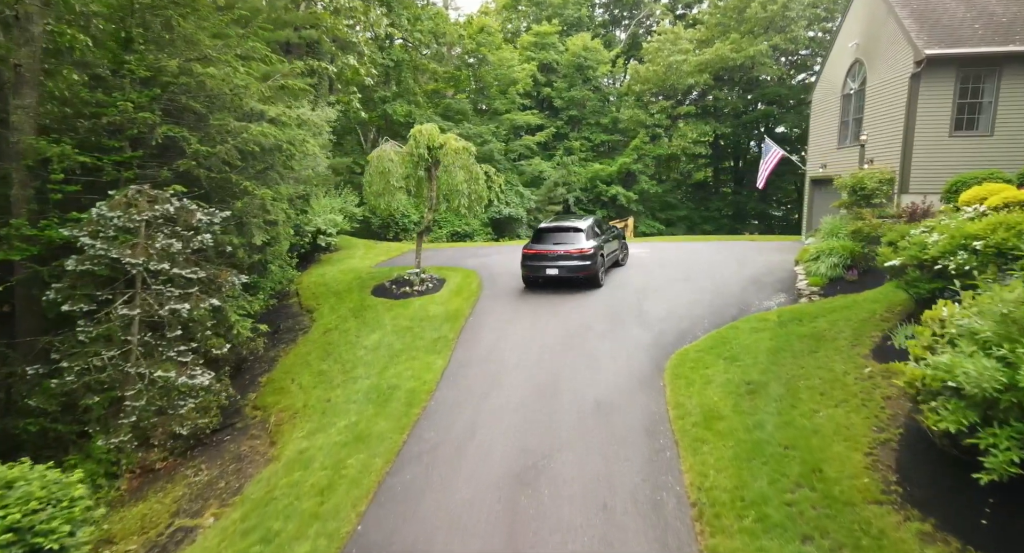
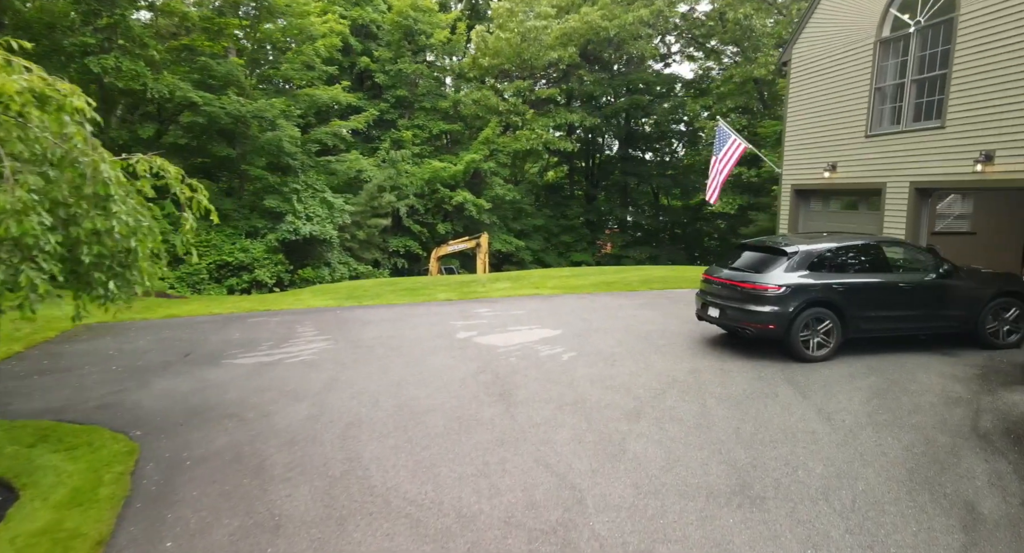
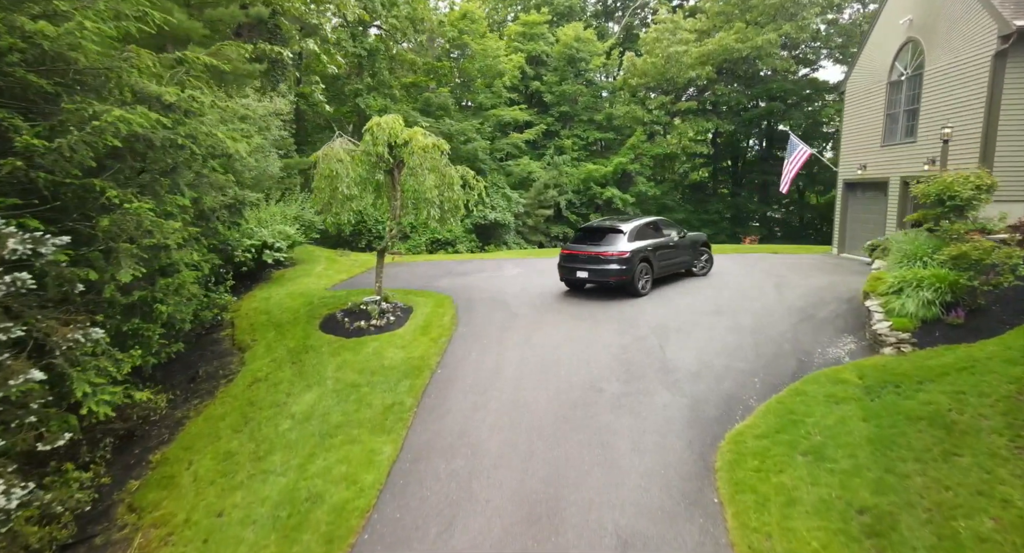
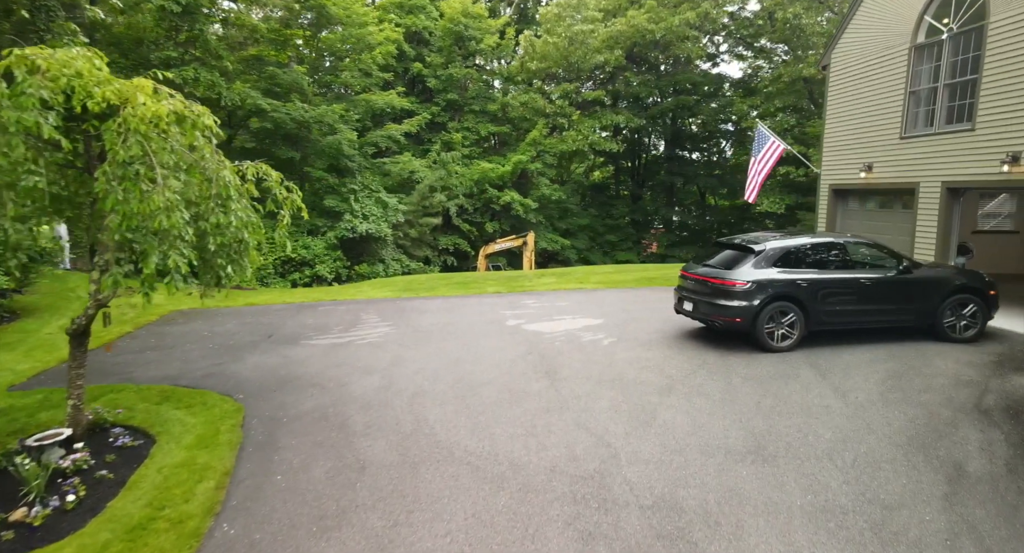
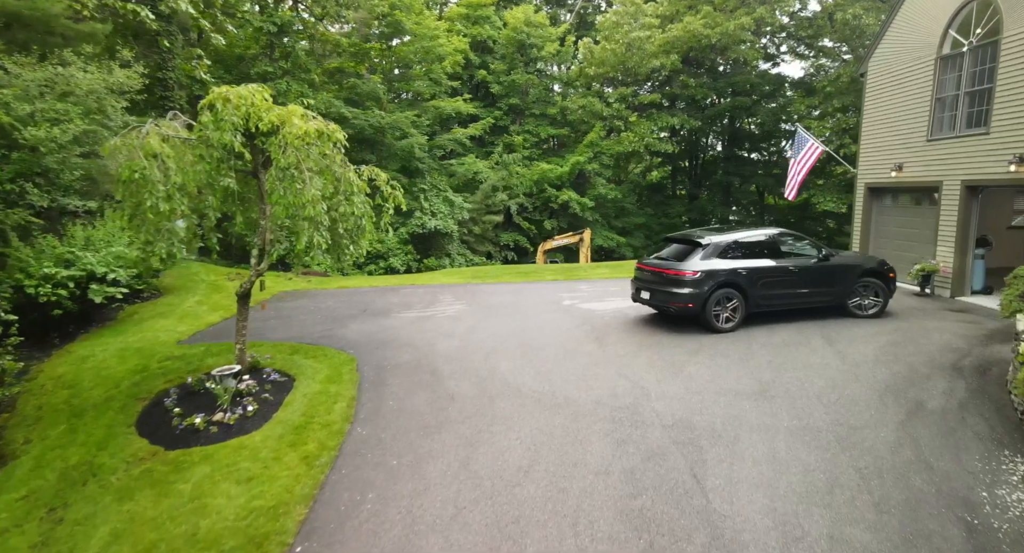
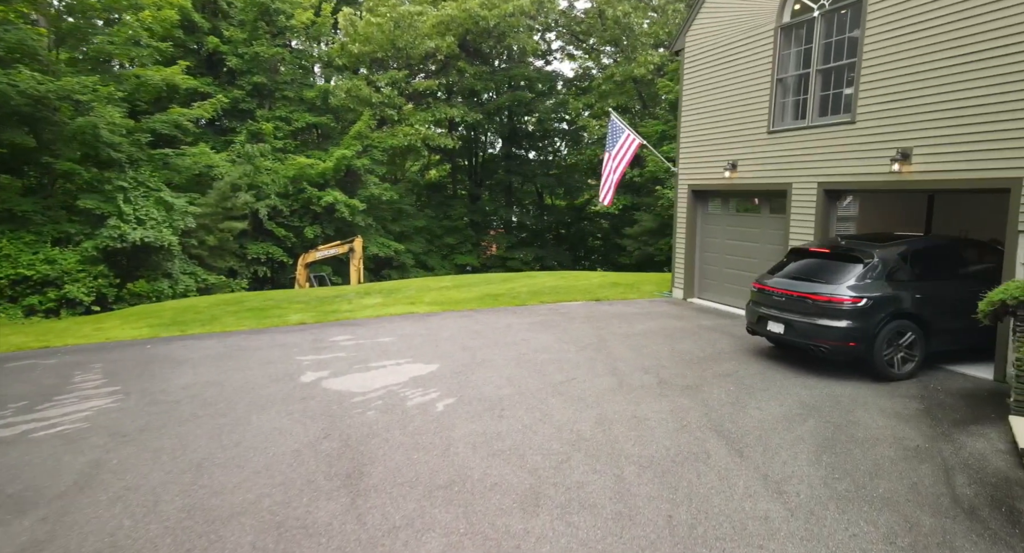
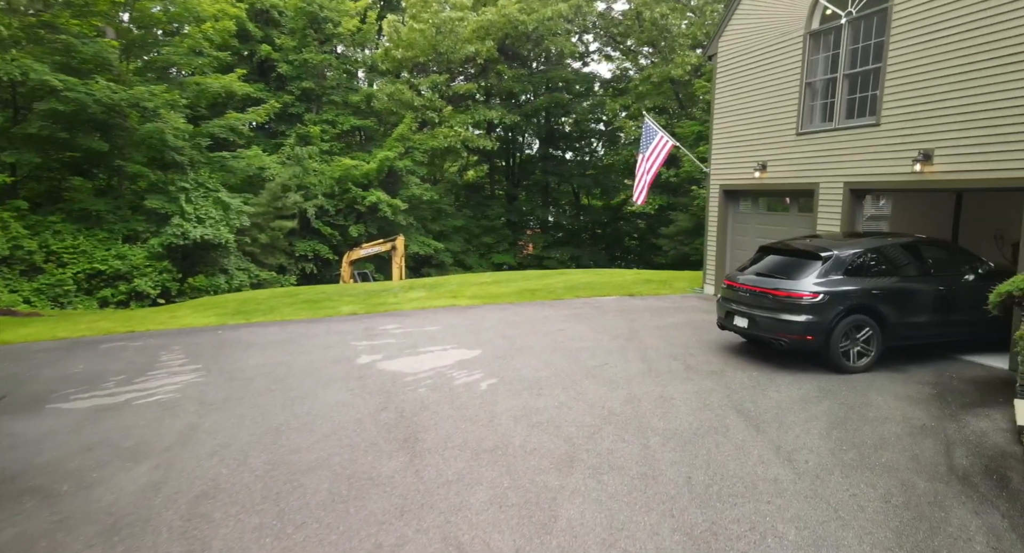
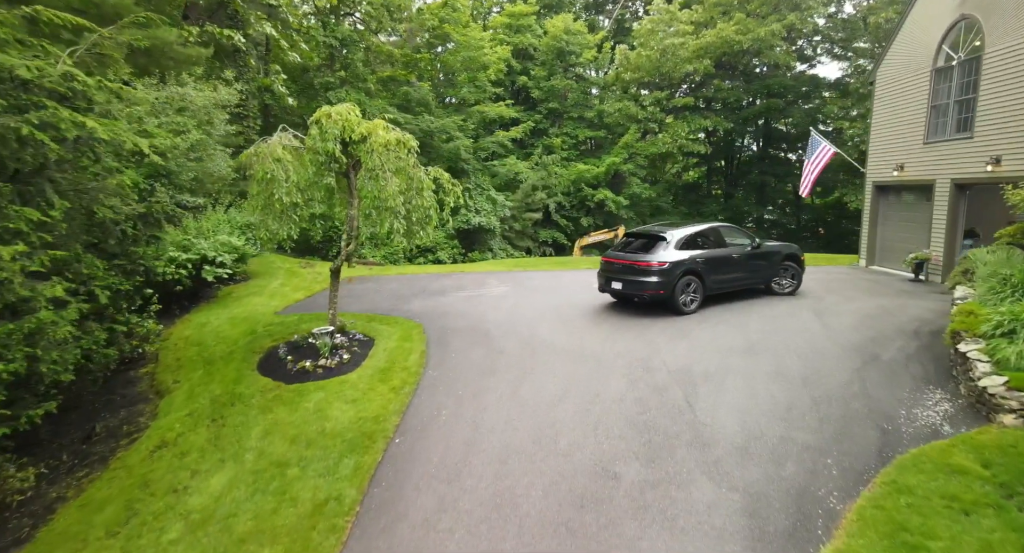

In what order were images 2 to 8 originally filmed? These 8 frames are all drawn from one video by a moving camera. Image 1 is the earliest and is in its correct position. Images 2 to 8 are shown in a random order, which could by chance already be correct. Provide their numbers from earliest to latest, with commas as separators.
3, 8, 5, 4, 2, 7, 6
